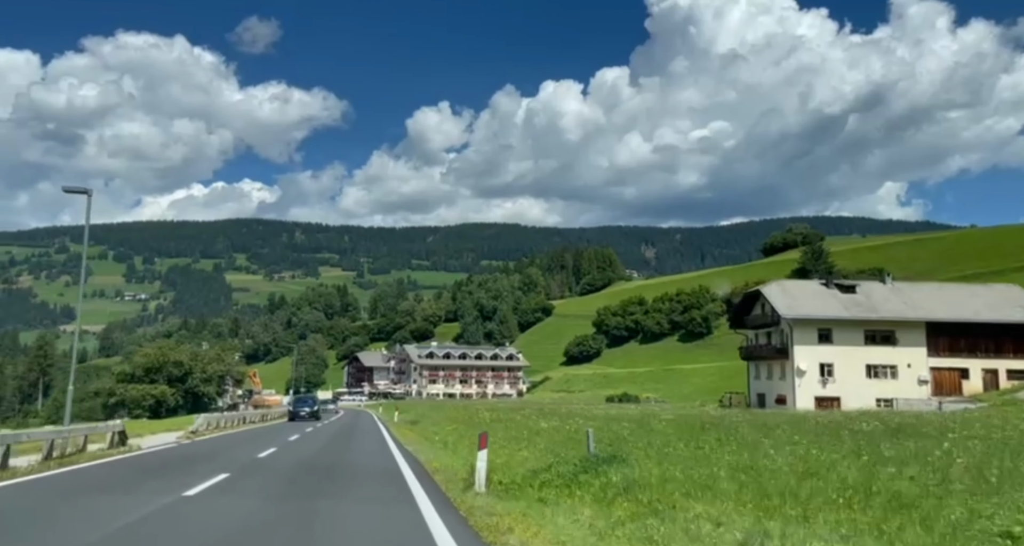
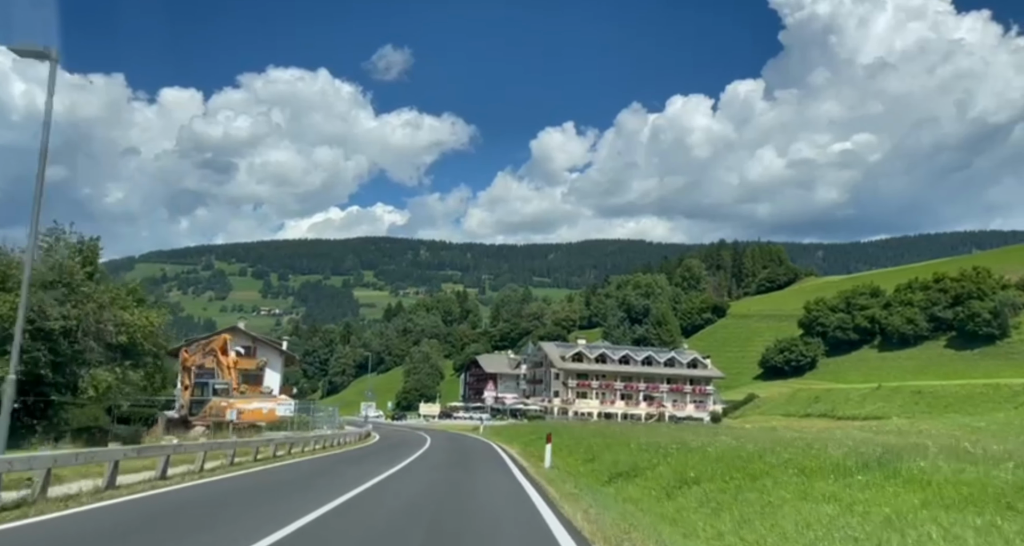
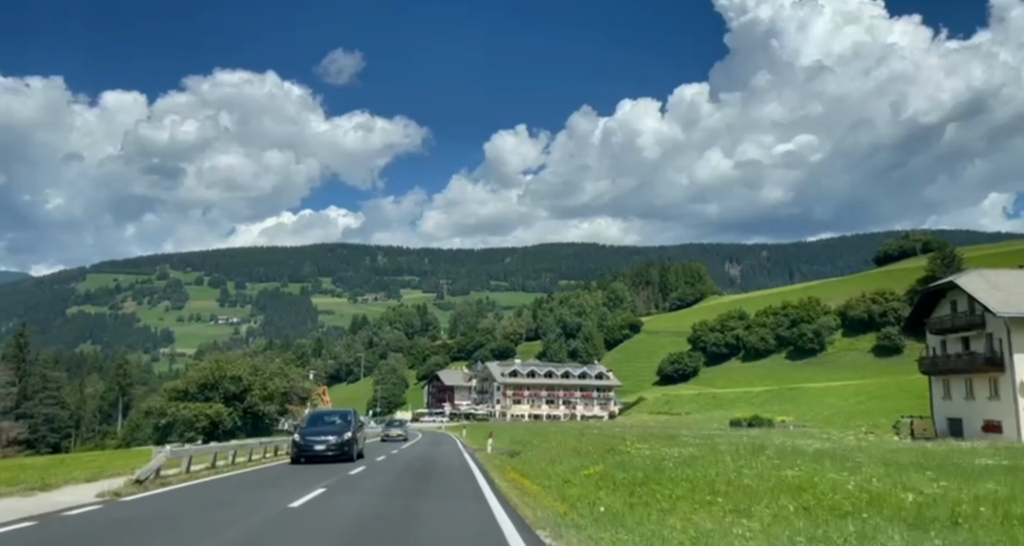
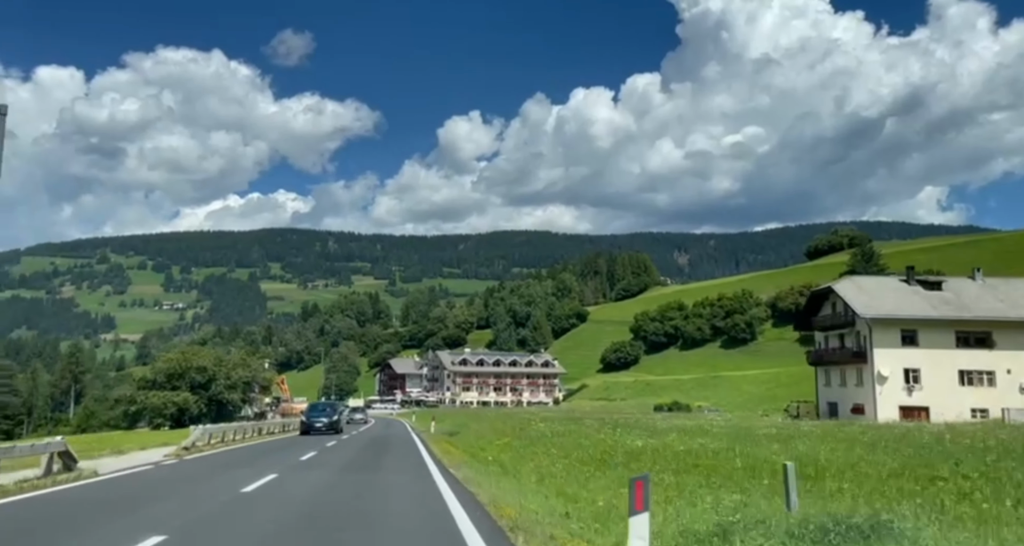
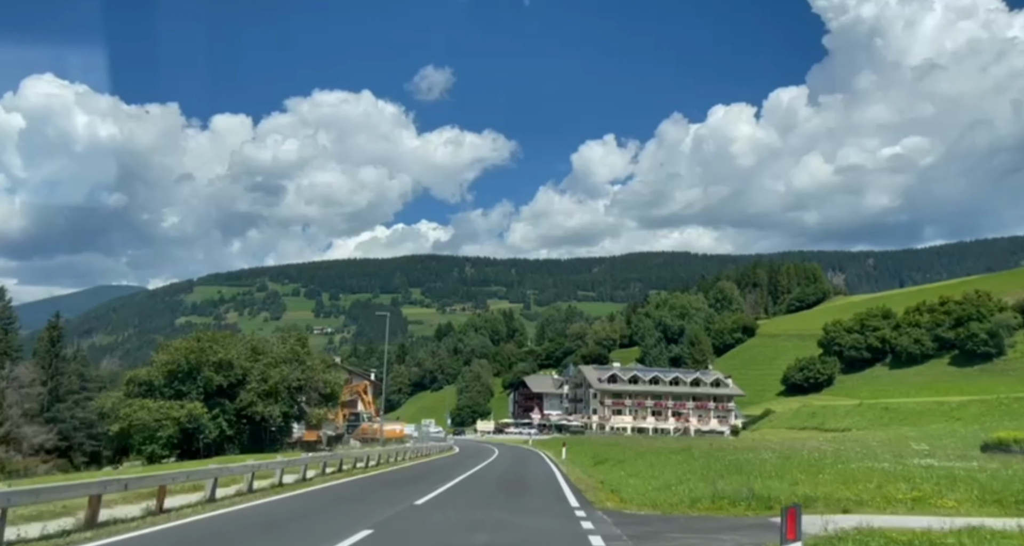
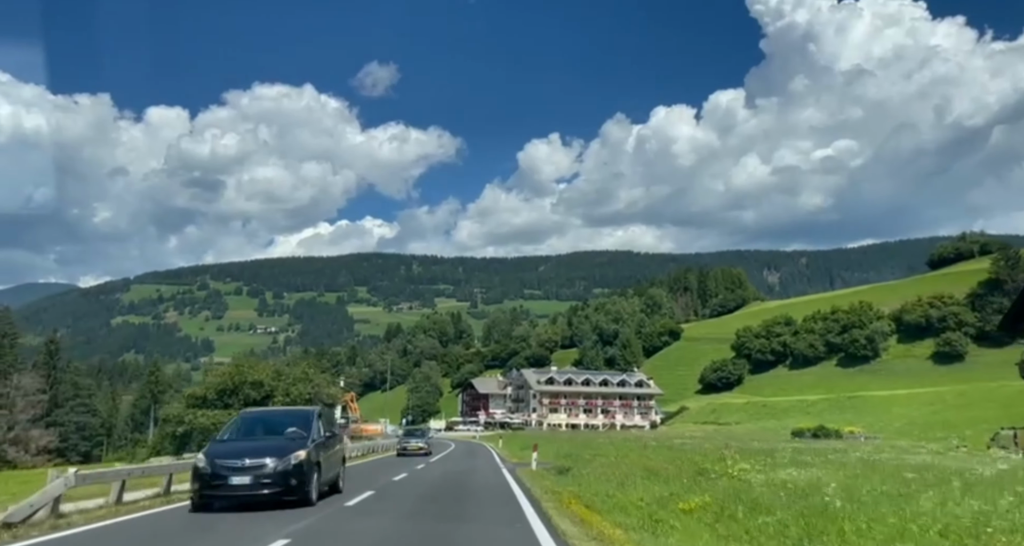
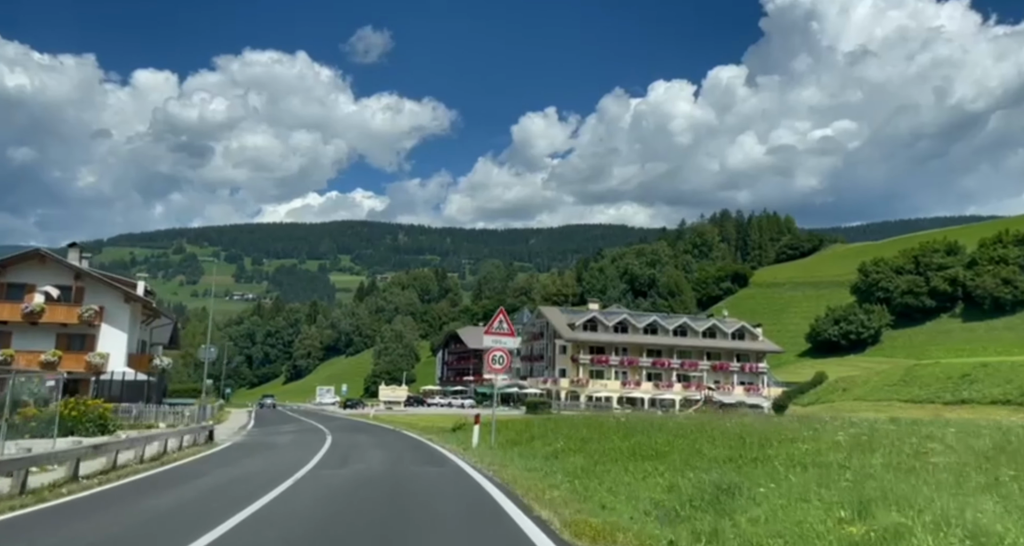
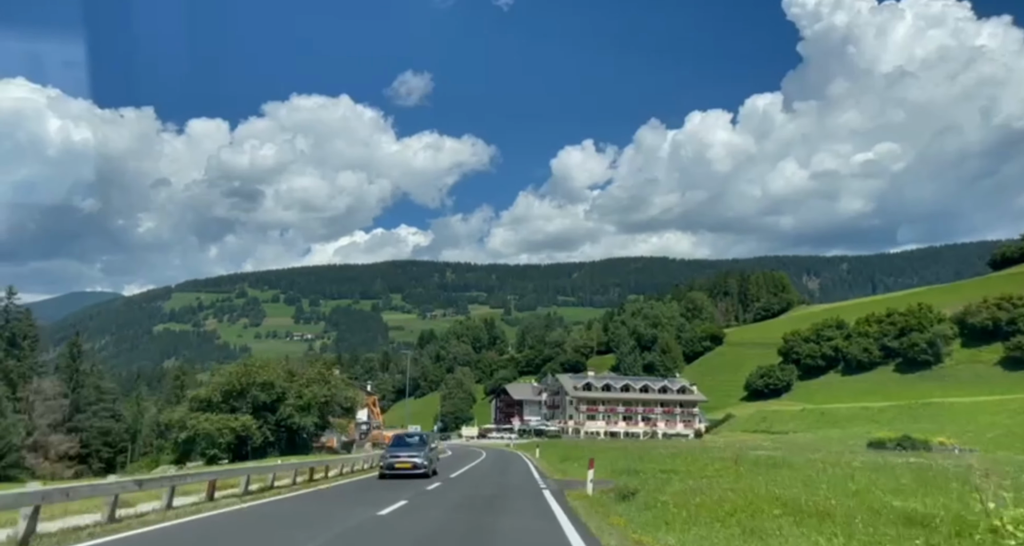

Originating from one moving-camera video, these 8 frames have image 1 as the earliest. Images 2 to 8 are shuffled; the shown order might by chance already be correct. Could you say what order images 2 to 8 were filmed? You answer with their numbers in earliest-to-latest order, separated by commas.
4, 3, 6, 8, 5, 2, 7
